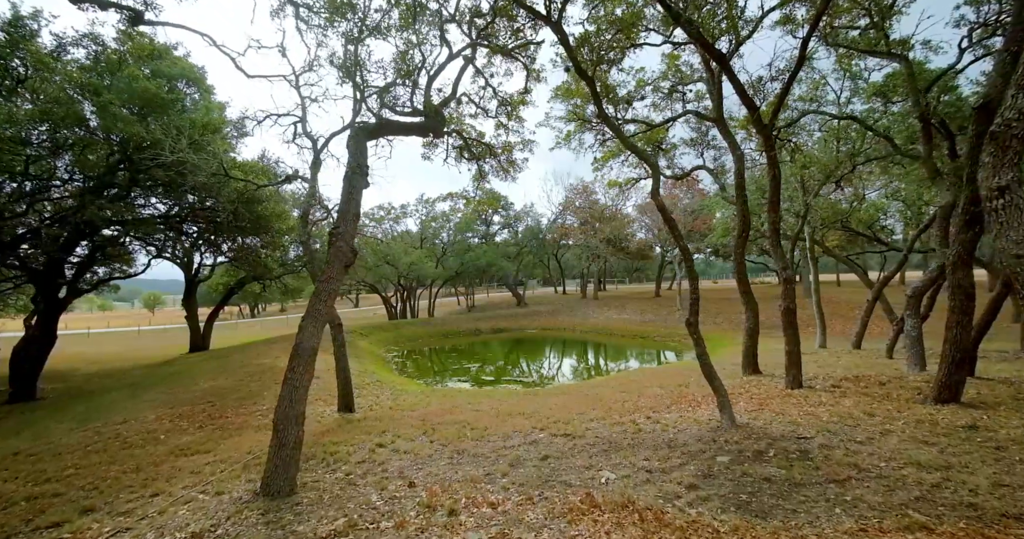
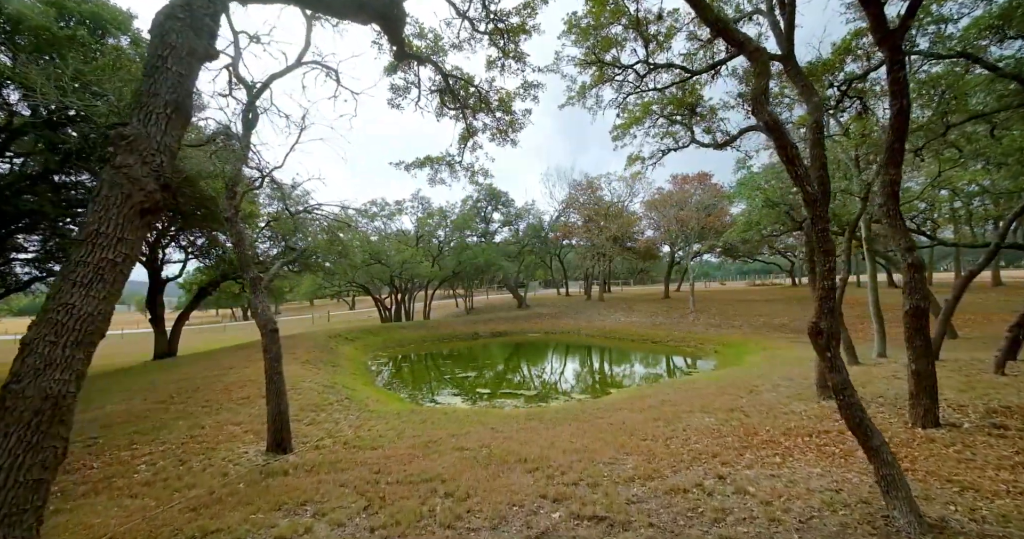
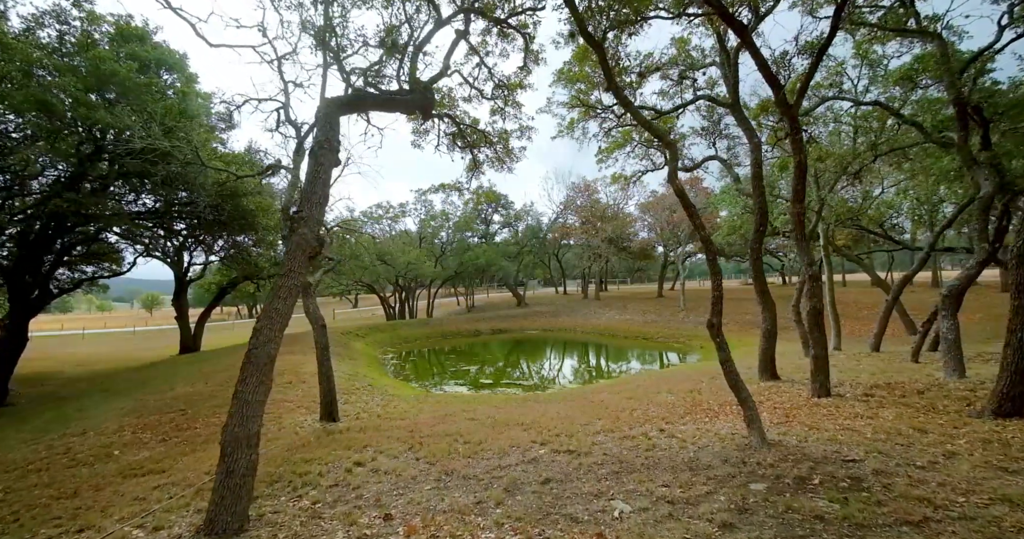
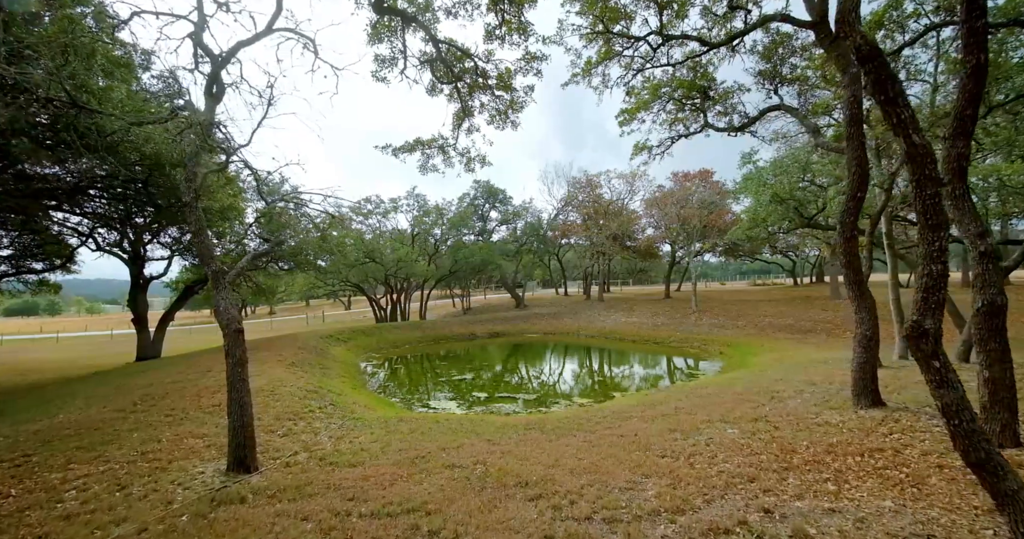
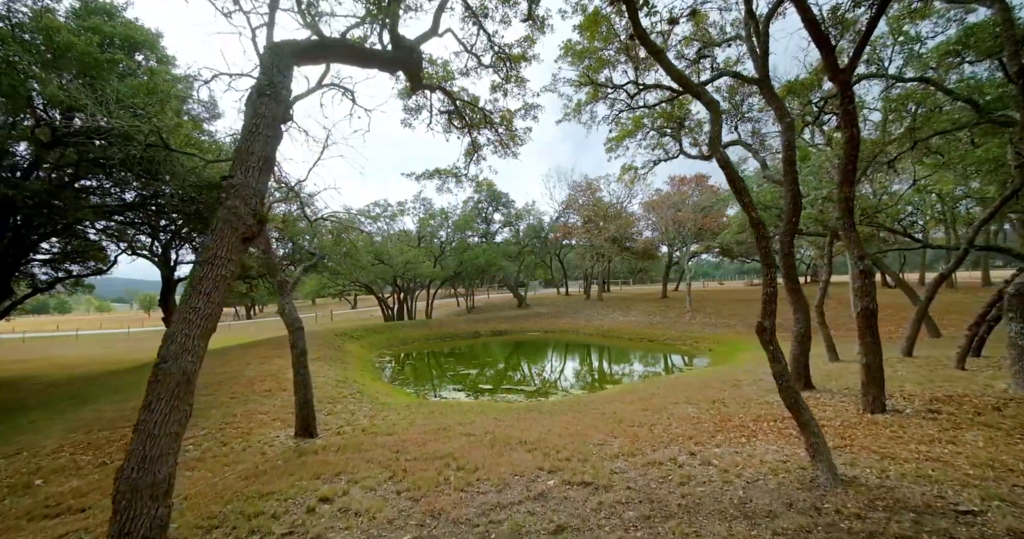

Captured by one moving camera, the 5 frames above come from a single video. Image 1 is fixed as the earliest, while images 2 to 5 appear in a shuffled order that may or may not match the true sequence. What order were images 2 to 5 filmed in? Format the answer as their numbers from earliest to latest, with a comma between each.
3, 5, 2, 4
